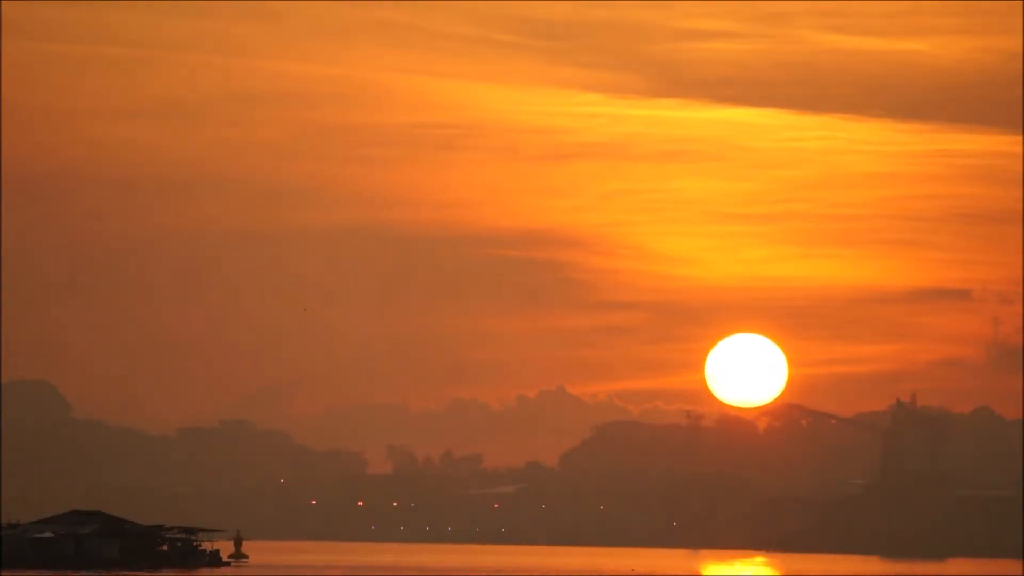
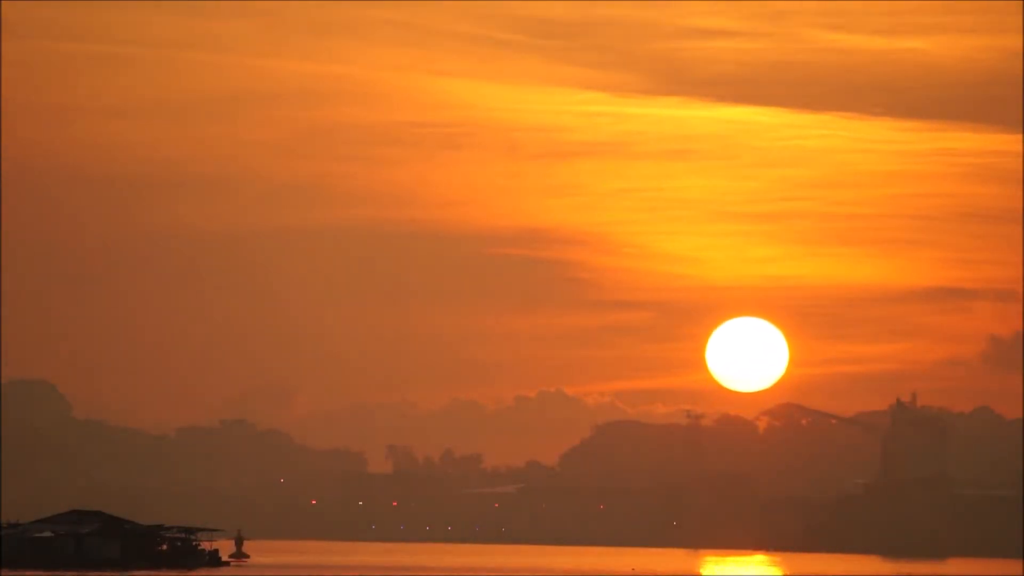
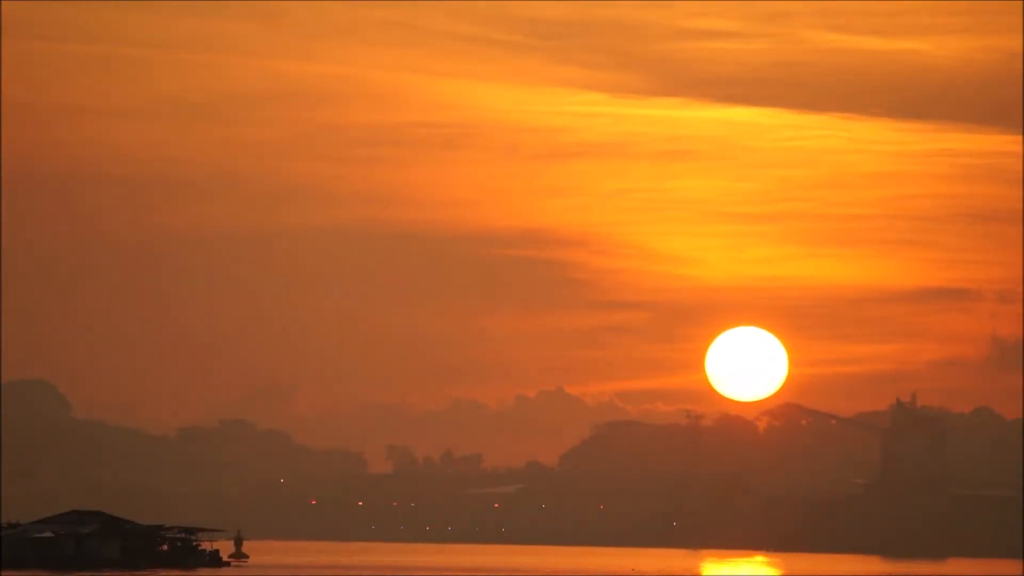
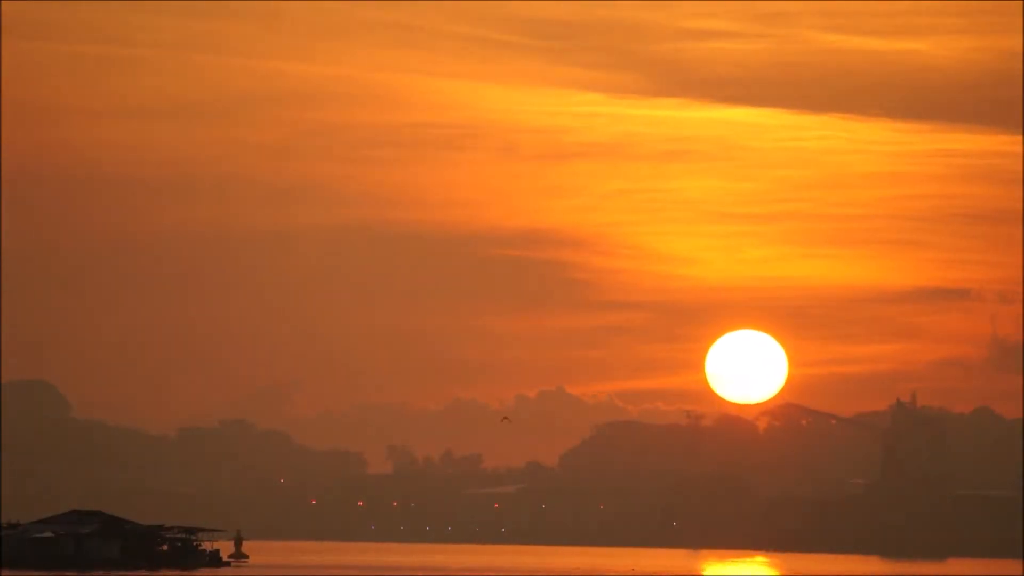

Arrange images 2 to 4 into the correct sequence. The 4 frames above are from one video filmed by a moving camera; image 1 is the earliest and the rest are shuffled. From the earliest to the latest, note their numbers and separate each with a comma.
4, 3, 2
